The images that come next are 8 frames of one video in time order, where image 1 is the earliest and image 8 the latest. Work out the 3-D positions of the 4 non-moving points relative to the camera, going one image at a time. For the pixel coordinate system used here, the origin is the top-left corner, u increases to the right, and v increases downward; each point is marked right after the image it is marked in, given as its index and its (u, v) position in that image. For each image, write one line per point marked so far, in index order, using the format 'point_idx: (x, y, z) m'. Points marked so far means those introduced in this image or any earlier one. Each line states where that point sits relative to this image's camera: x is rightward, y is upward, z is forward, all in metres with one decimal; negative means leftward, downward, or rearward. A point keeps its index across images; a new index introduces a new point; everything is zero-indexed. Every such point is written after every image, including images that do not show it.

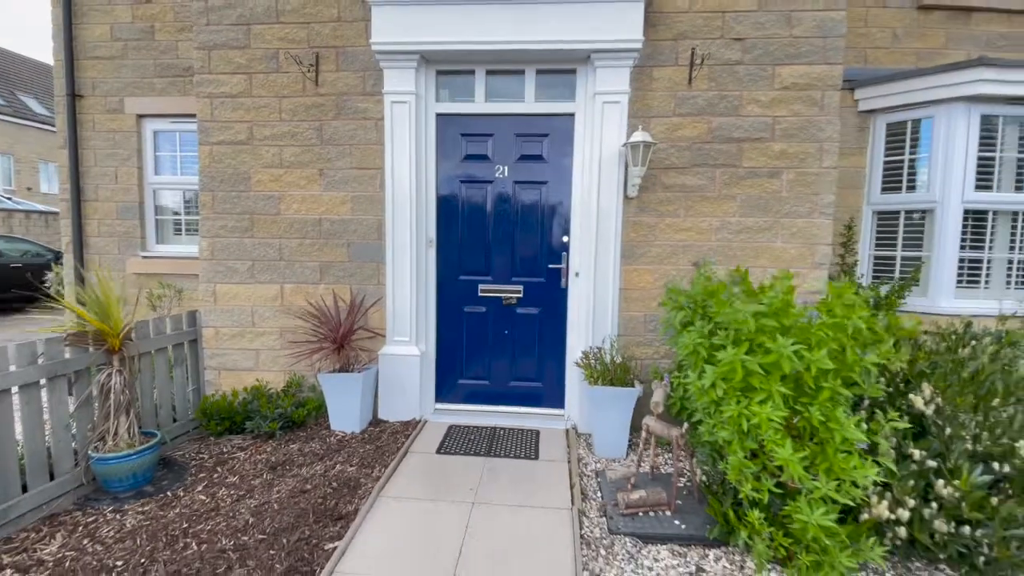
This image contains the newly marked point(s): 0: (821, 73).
0: (+2.1, +1.4, +3.2) m
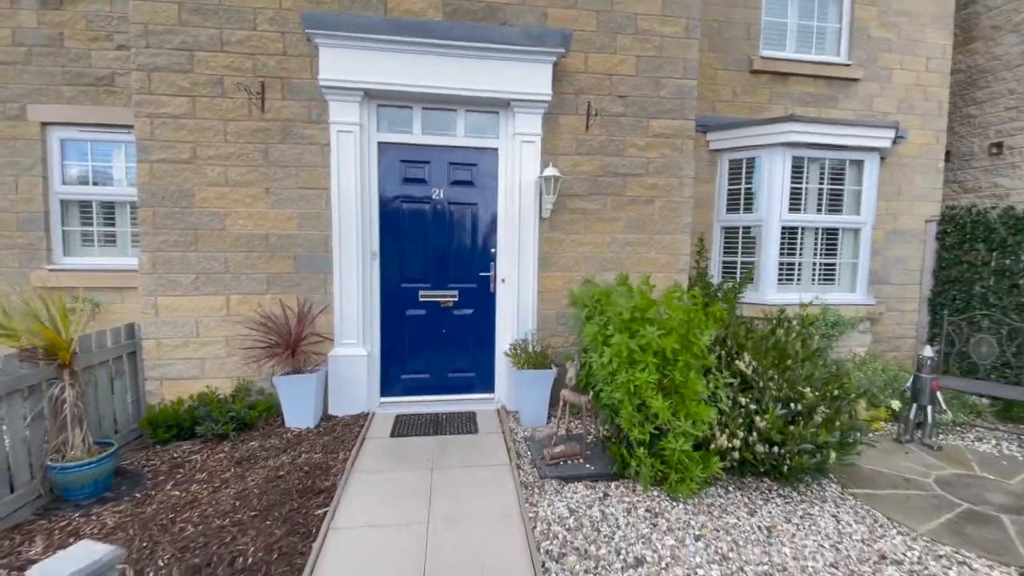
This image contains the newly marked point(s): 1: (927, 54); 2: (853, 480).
0: (+1.5, +1.4, +4.2) m
1: (+5.0, +2.9, +5.7) m
2: (+2.5, -1.4, +3.5) m
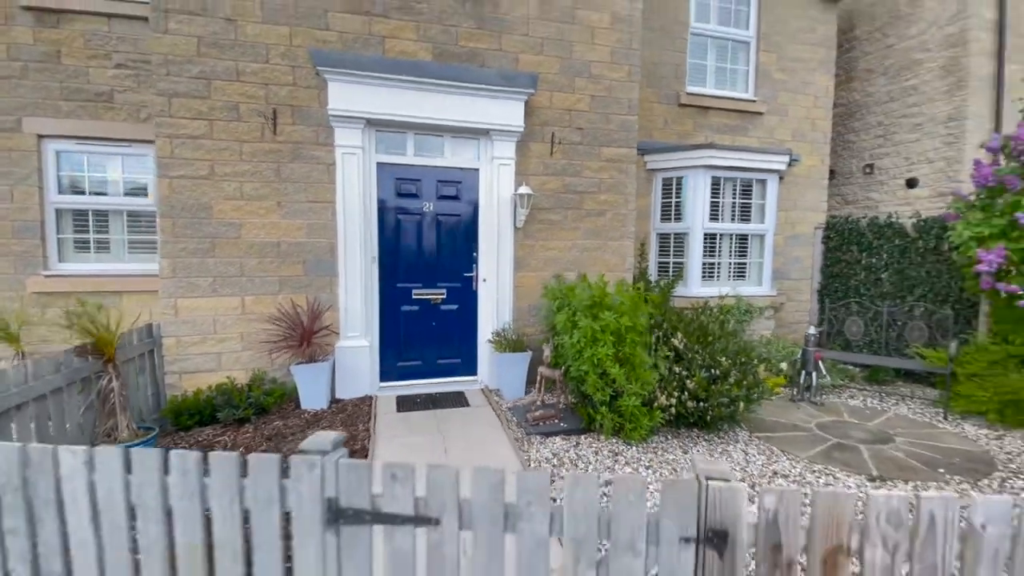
0: (+1.2, +1.5, +5.2) m
1: (+4.6, +2.9, +7.1) m
2: (+2.4, -1.3, +4.5) m
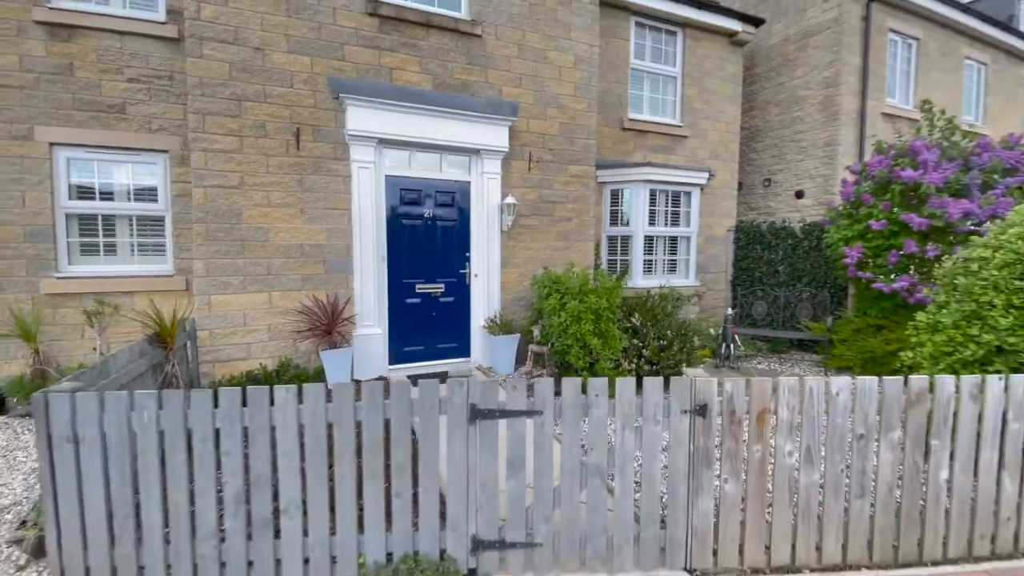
0: (+1.0, +1.6, +6.3) m
1: (+3.9, +3.1, +8.6) m
2: (+2.3, -1.2, +5.8) m
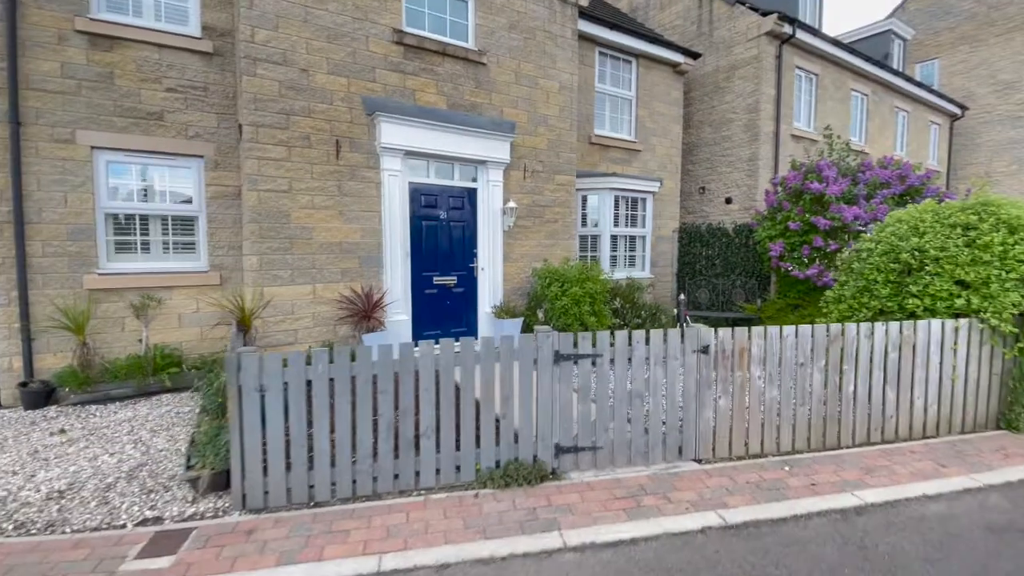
0: (+0.9, +1.7, +7.4) m
1: (+3.5, +3.3, +10.2) m
2: (+2.3, -1.1, +7.1) m
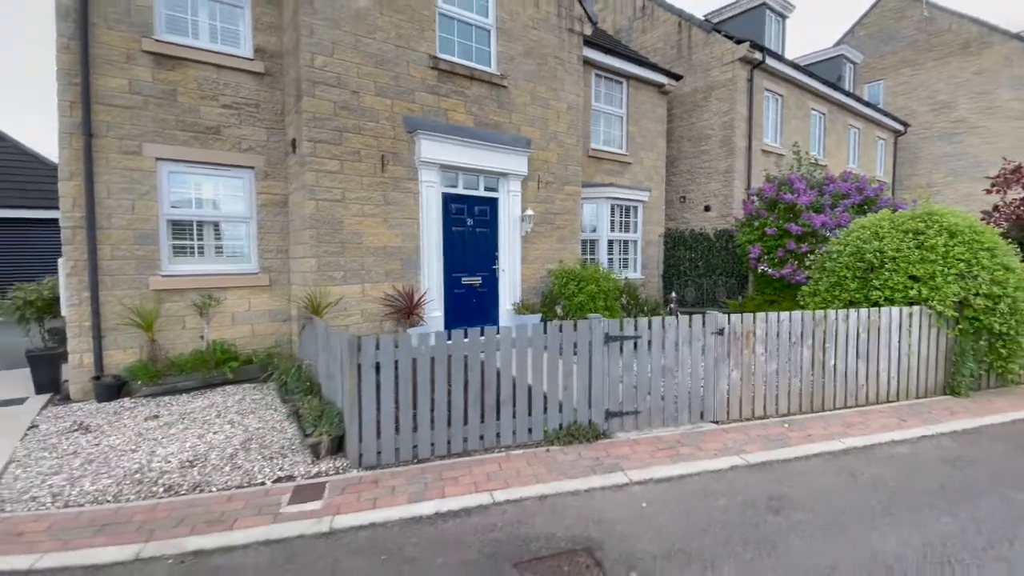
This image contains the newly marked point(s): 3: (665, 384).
0: (+1.1, +1.7, +8.2) m
1: (+3.5, +3.3, +11.2) m
2: (+2.5, -1.0, +8.0) m
3: (+1.4, -0.9, +4.4) m
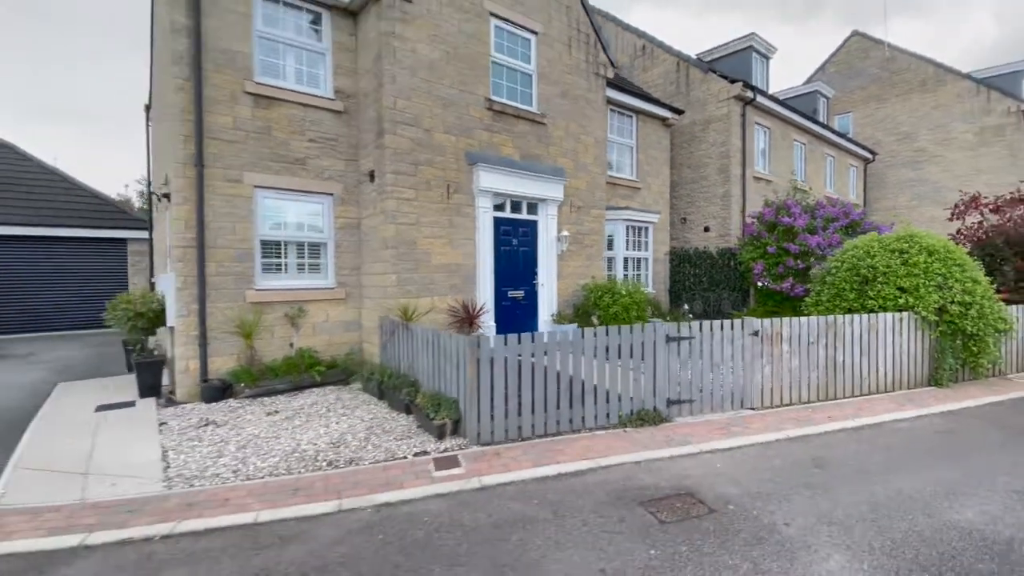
0: (+1.8, +1.5, +9.2) m
1: (+4.0, +2.9, +12.3) m
2: (+3.2, -1.3, +9.0) m
3: (+2.3, -1.0, +5.3) m
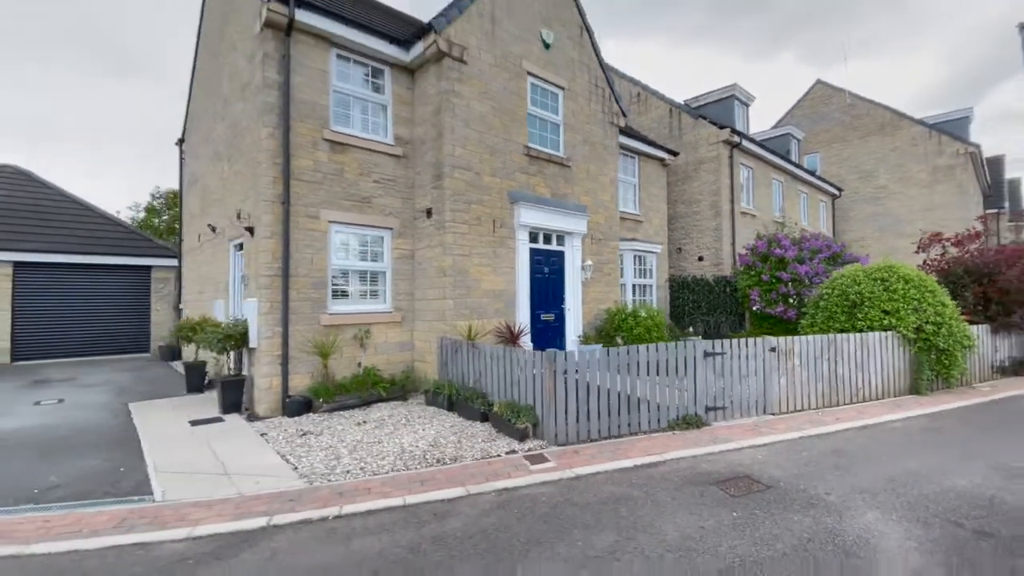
0: (+2.3, +1.0, +10.3) m
1: (+4.3, +2.2, +13.6) m
2: (+3.8, -1.8, +9.9) m
3: (+3.0, -1.3, +6.3) m
